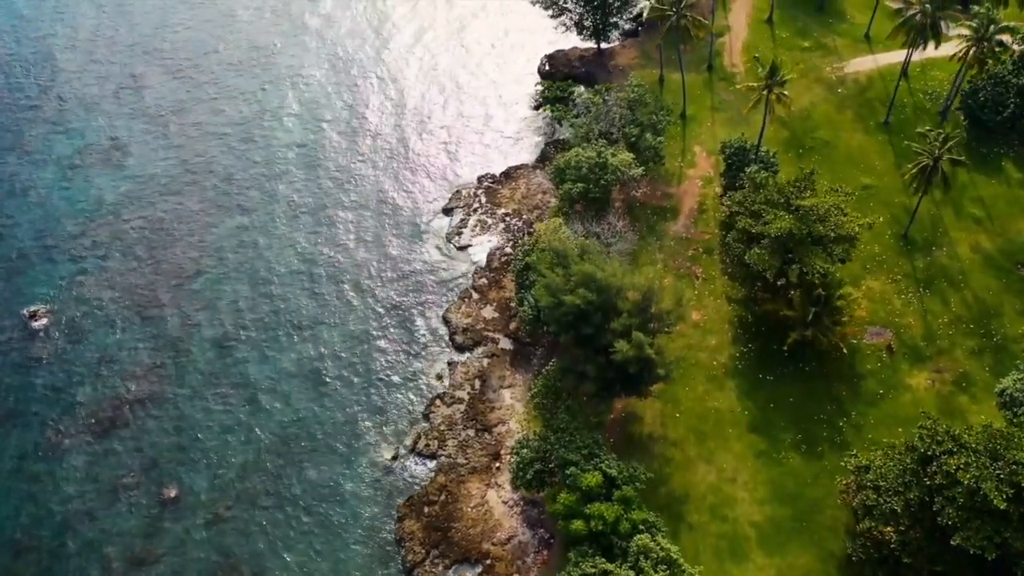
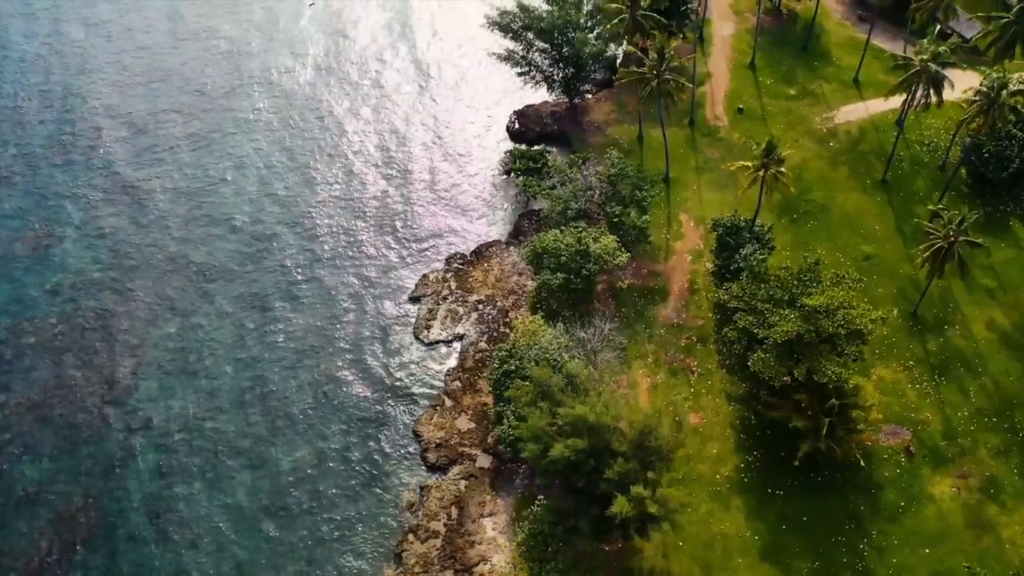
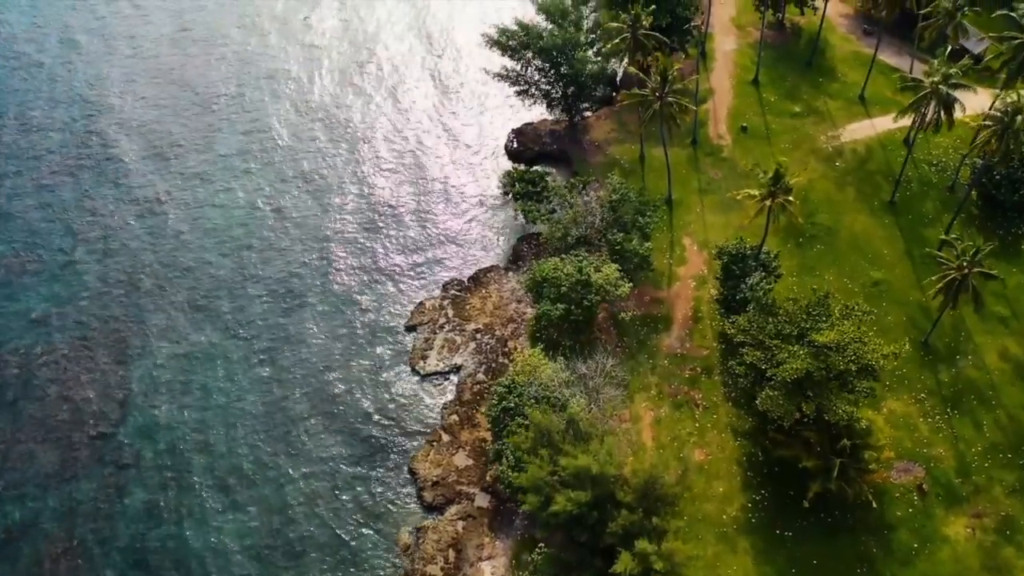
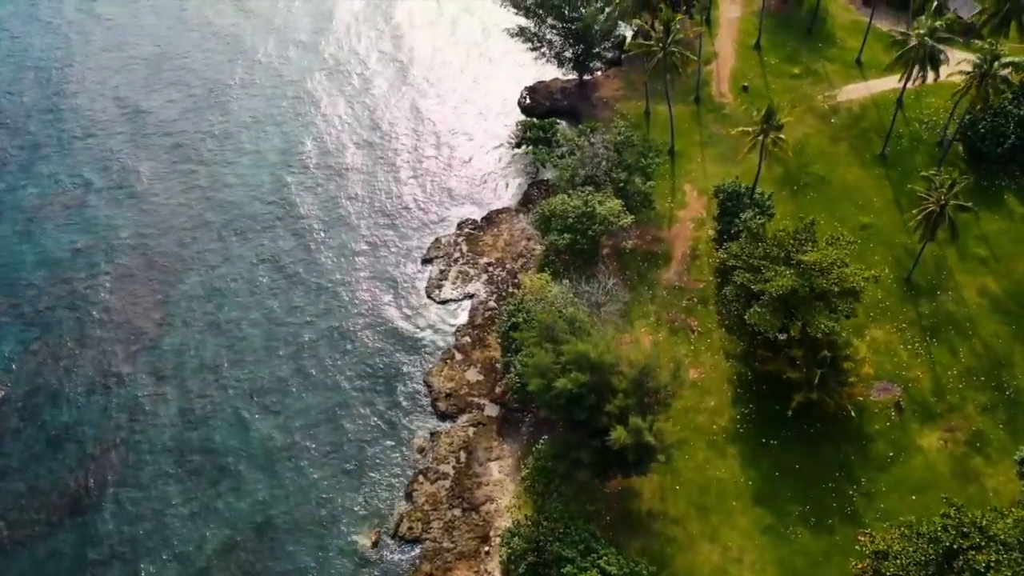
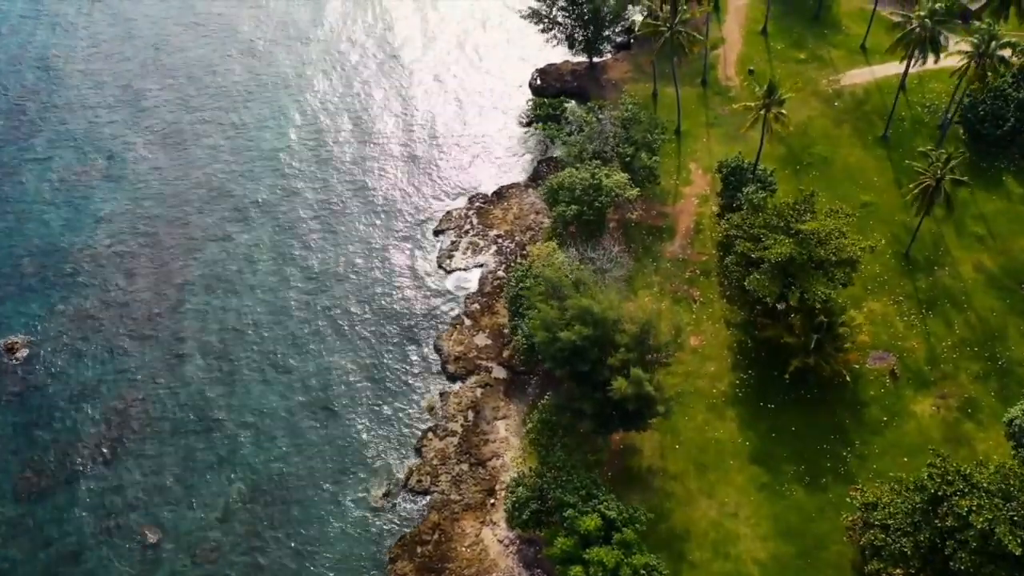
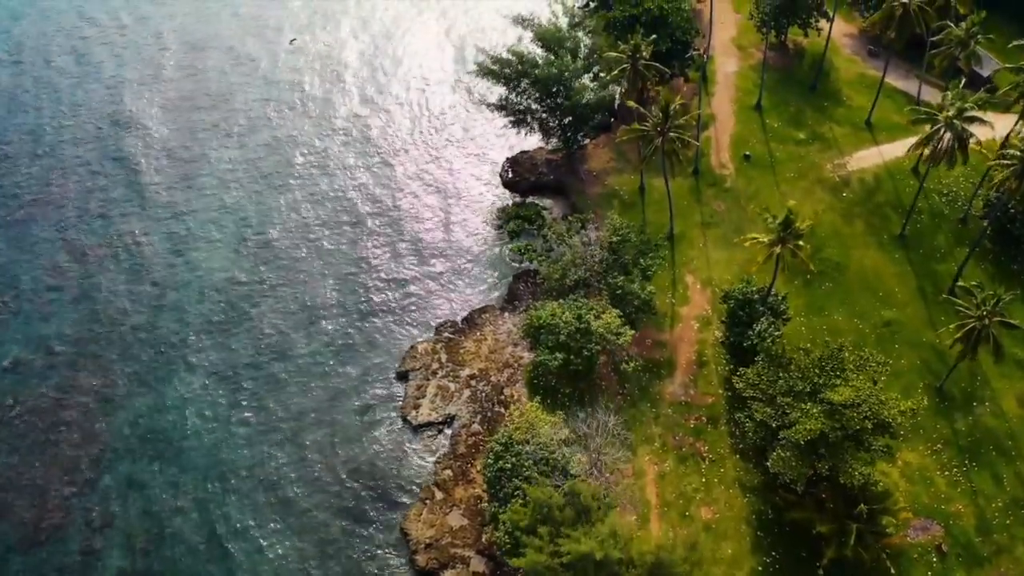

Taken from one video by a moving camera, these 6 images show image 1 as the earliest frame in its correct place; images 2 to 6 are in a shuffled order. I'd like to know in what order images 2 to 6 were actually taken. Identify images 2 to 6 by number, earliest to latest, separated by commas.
5, 4, 2, 3, 6
